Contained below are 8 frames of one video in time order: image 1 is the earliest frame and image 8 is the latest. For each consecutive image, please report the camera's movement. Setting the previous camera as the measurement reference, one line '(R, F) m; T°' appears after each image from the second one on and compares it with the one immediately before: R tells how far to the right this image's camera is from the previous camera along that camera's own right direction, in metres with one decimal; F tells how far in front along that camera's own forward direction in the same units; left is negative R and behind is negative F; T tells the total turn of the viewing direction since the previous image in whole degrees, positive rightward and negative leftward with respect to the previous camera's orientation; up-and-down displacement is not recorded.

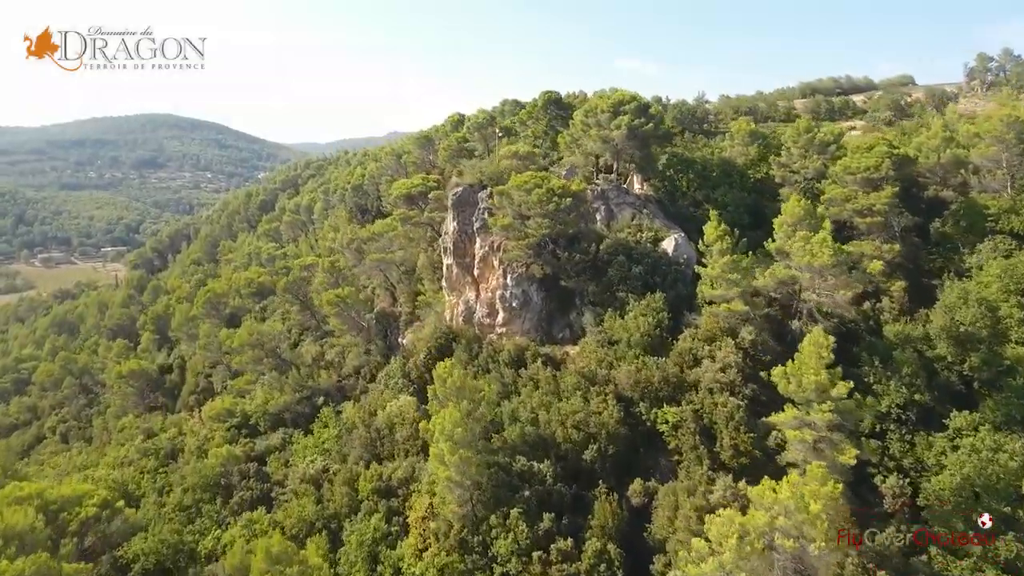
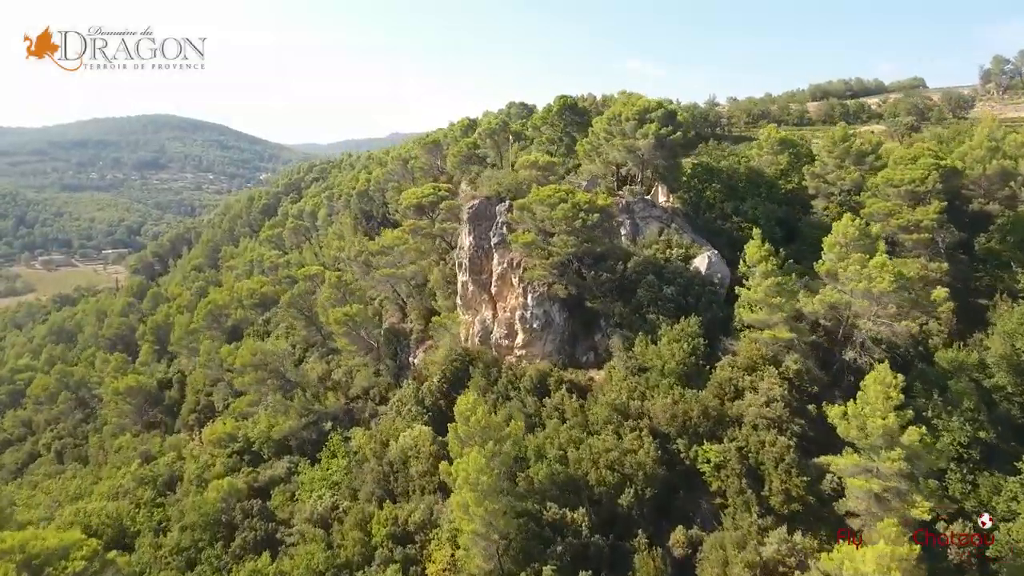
(-1.1, +2.3) m; 0°
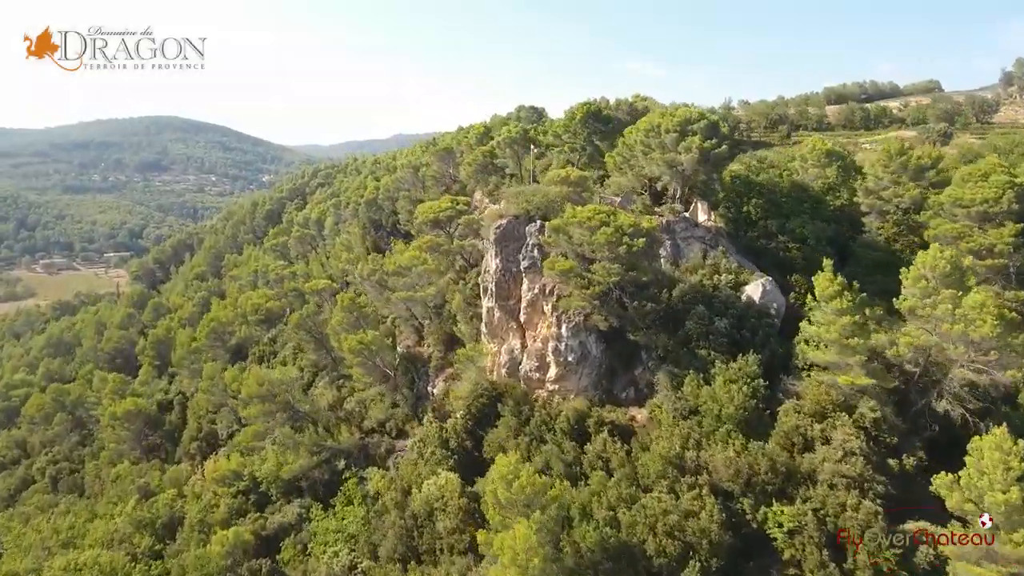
(-1.5, +3.1) m; 0°
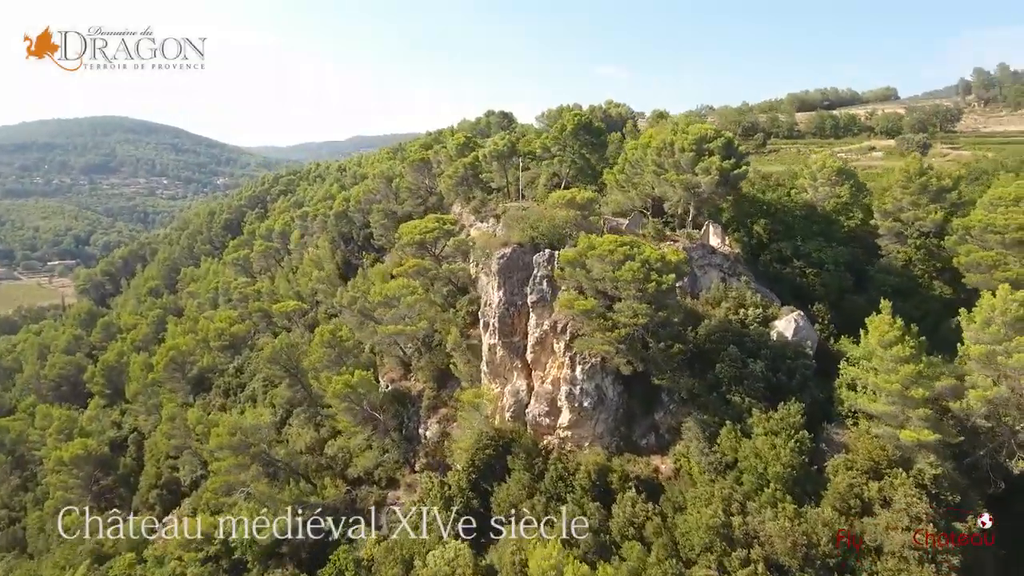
(-2.1, +3.3) m; +3°
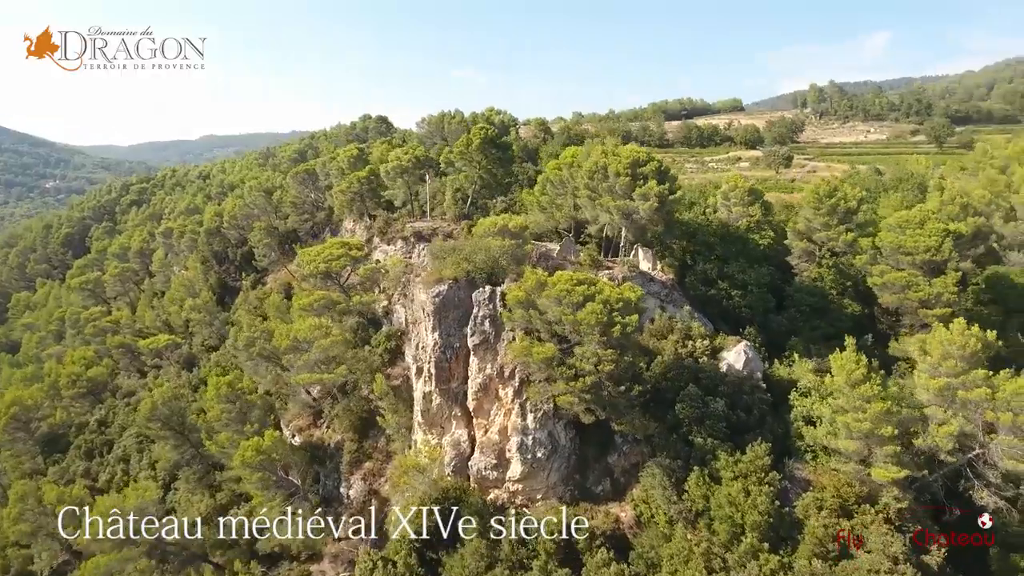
(-2.7, +3.0) m; +11°
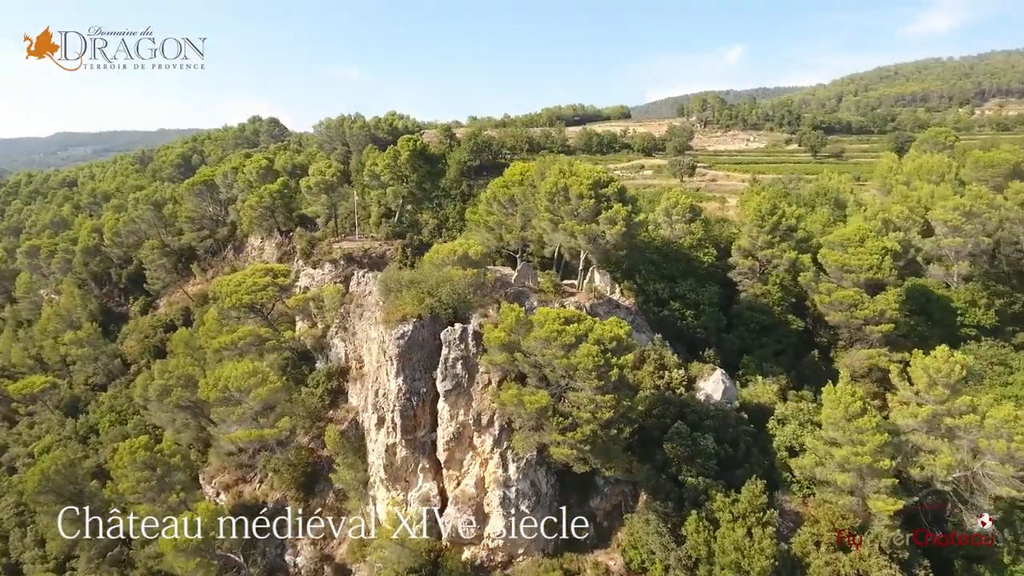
(-3.1, +2.5) m; +10°
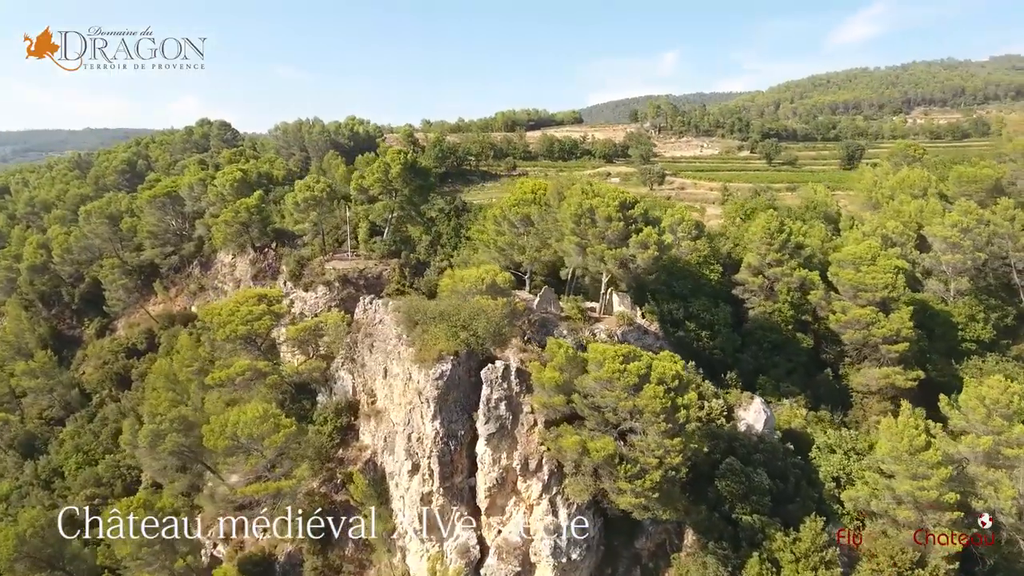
(-3.5, +1.8) m; +5°
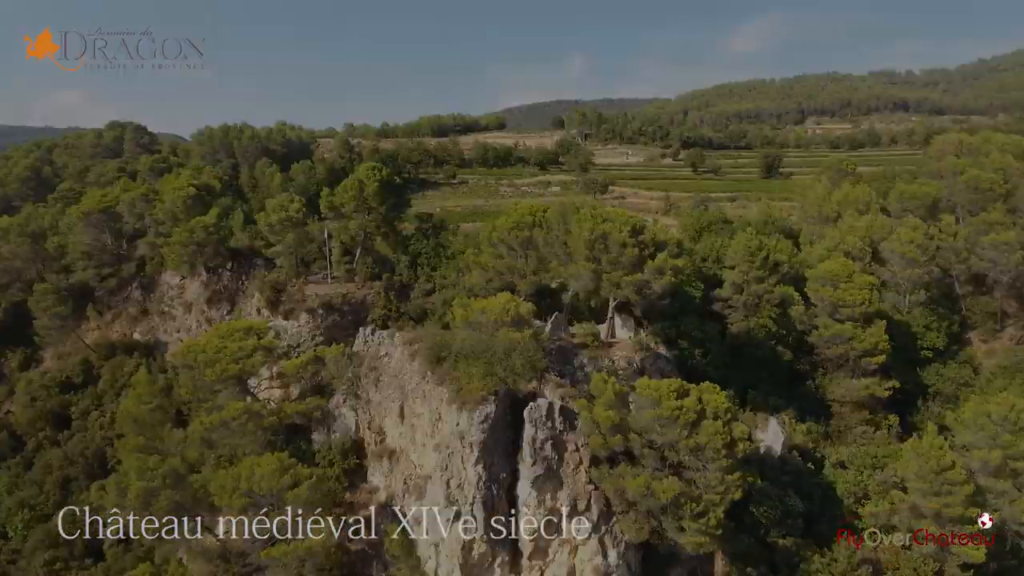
(-4.3, +1.0) m; +7°
